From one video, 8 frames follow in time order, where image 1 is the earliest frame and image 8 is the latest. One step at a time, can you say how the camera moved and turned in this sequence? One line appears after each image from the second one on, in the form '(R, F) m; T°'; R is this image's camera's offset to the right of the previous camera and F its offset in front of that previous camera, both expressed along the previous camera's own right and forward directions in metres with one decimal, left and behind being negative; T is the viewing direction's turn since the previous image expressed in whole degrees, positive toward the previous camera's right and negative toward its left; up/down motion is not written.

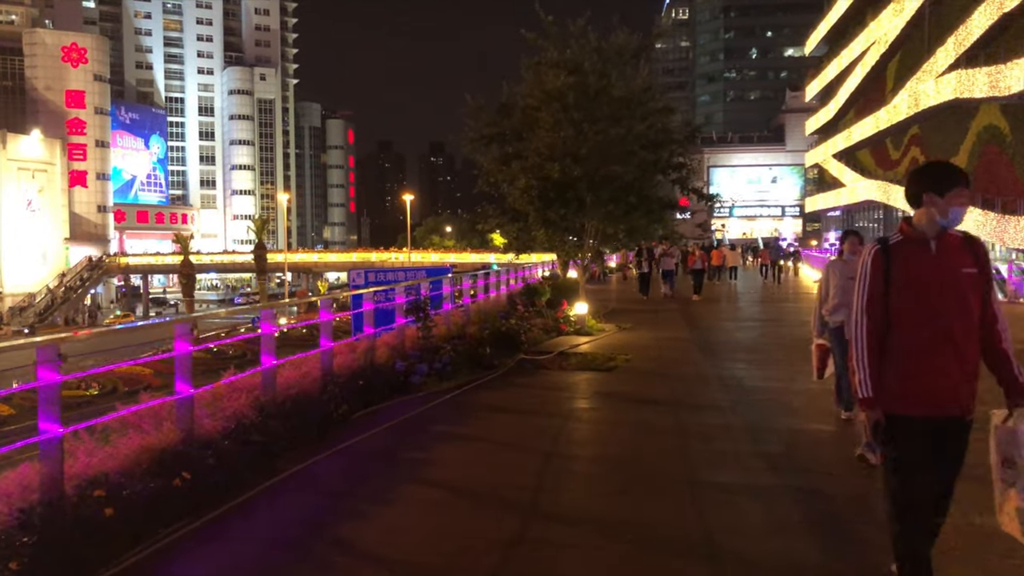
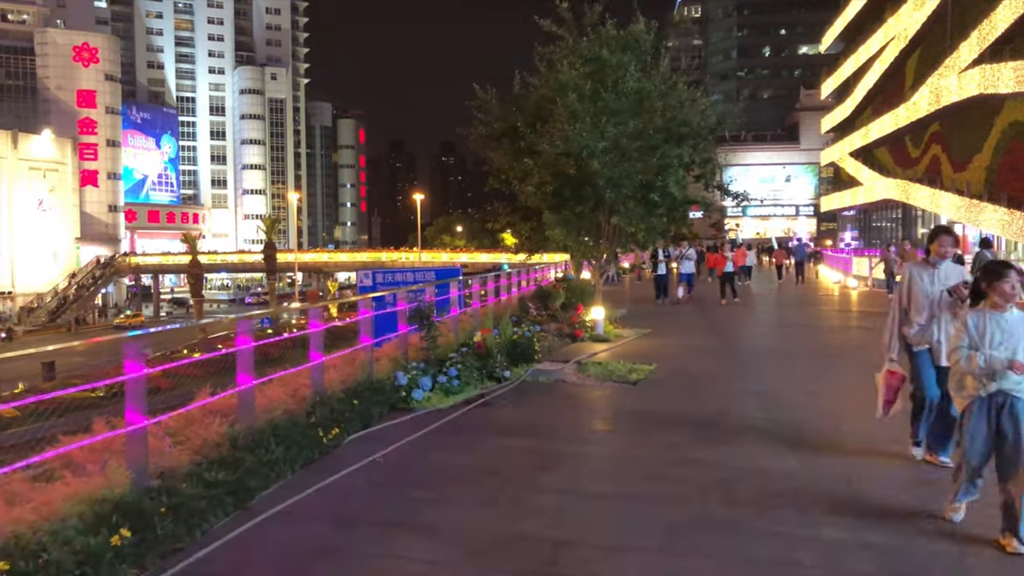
(0.0, +1.0) m; -1°
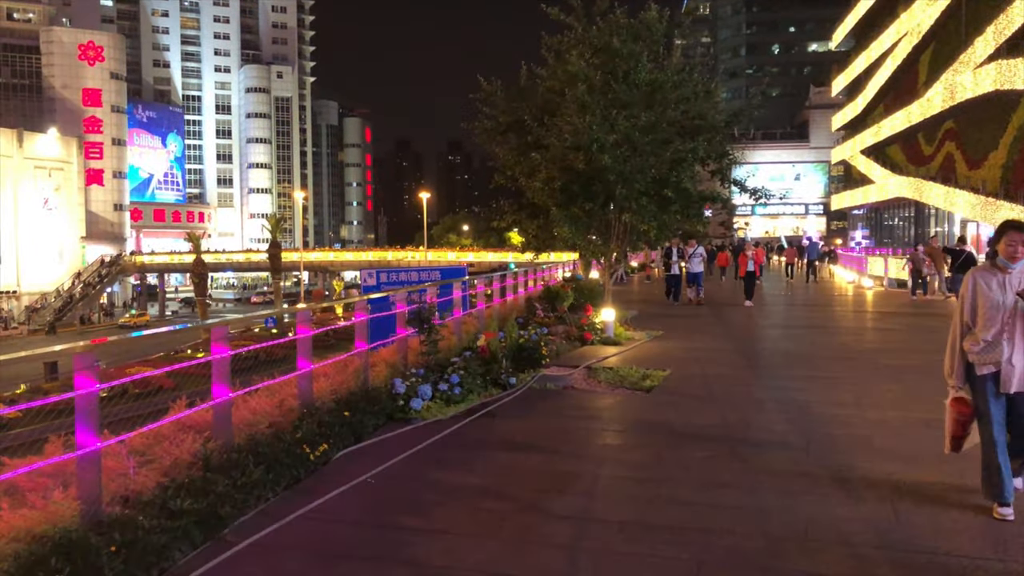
(0.0, +0.7) m; 0°
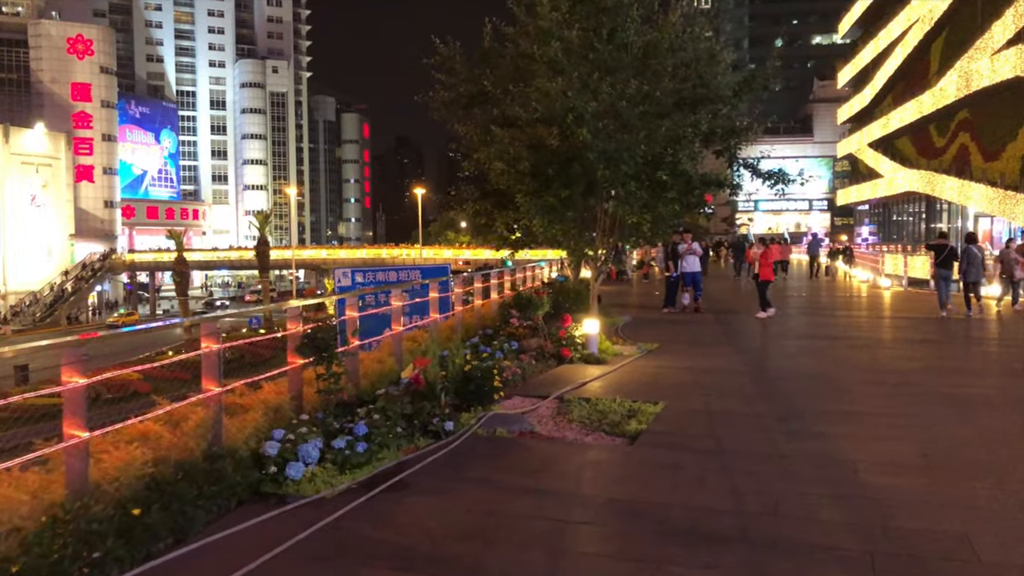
(+0.6, +2.6) m; 0°
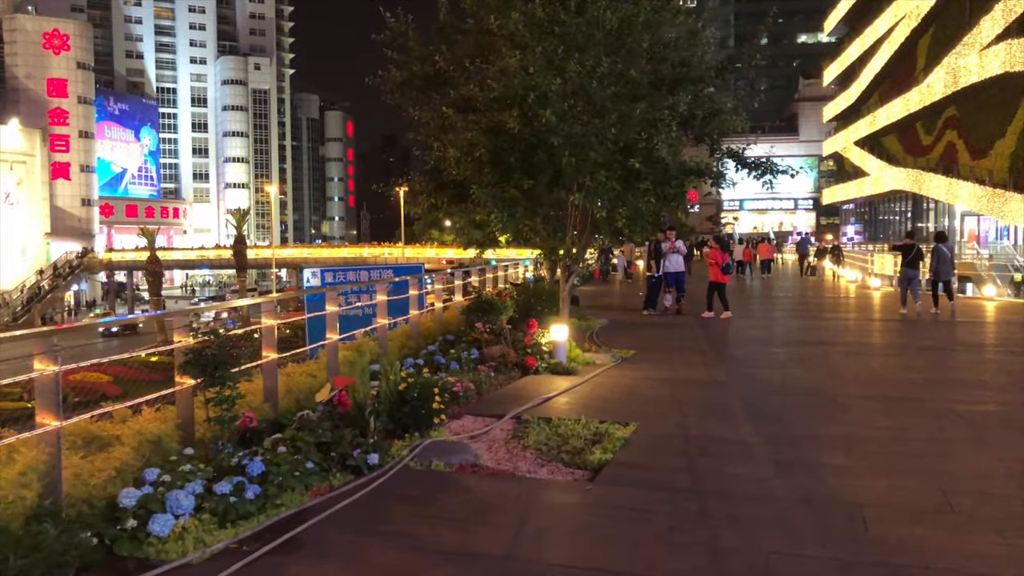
(+0.4, +1.2) m; +1°
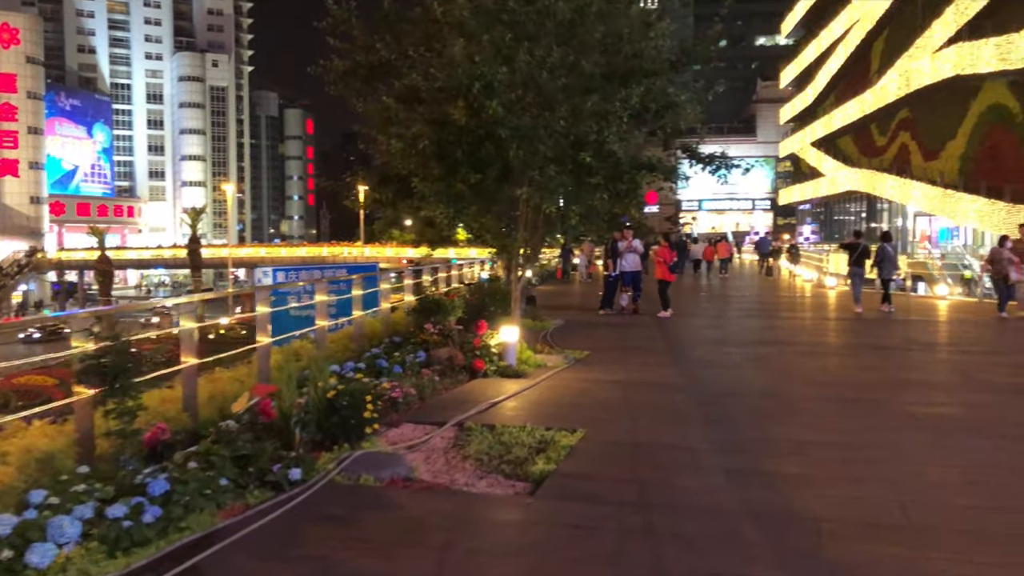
(+0.2, +0.4) m; +3°
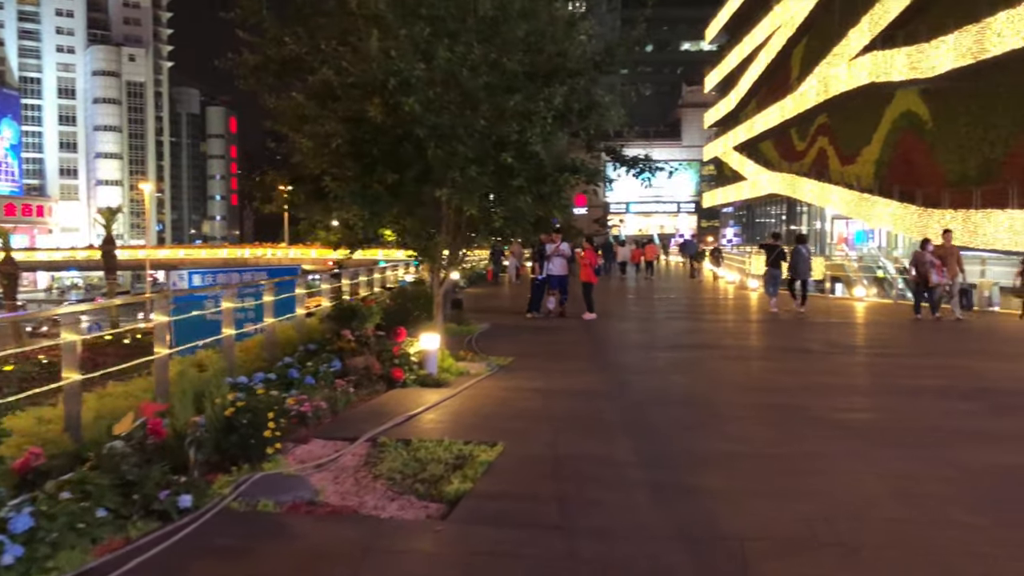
(+0.1, +0.3) m; +5°
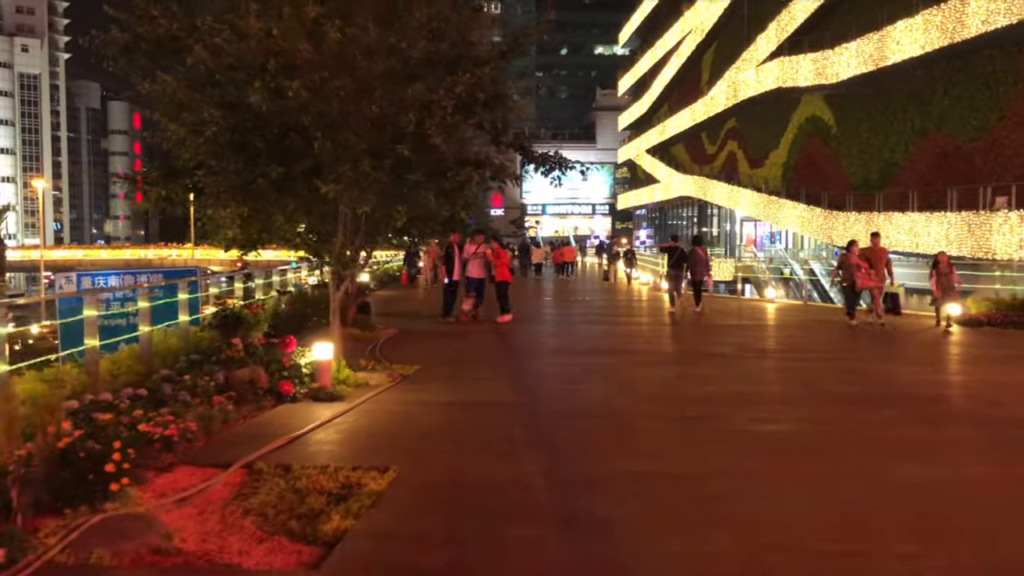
(+0.2, +0.7) m; +6°
